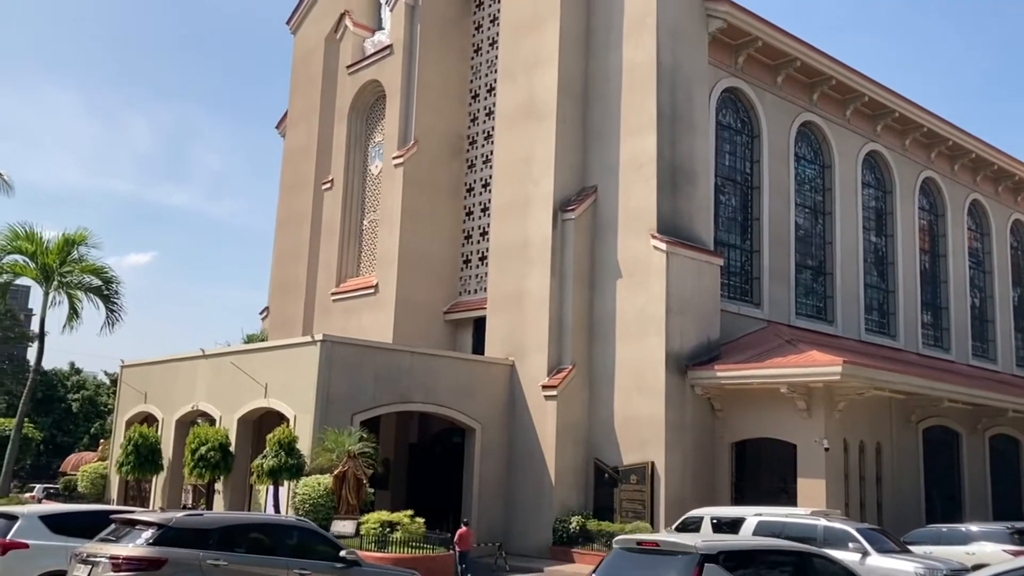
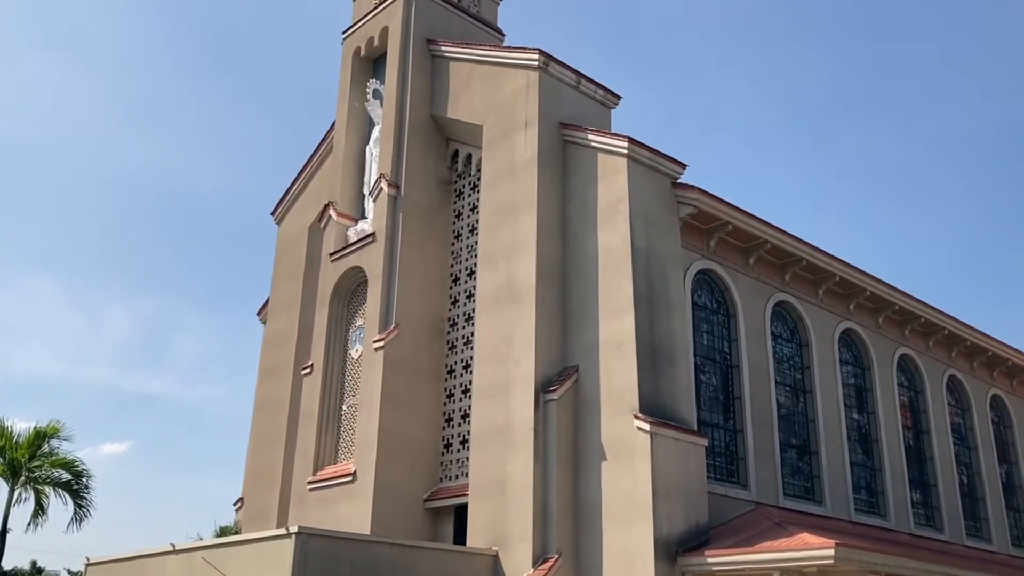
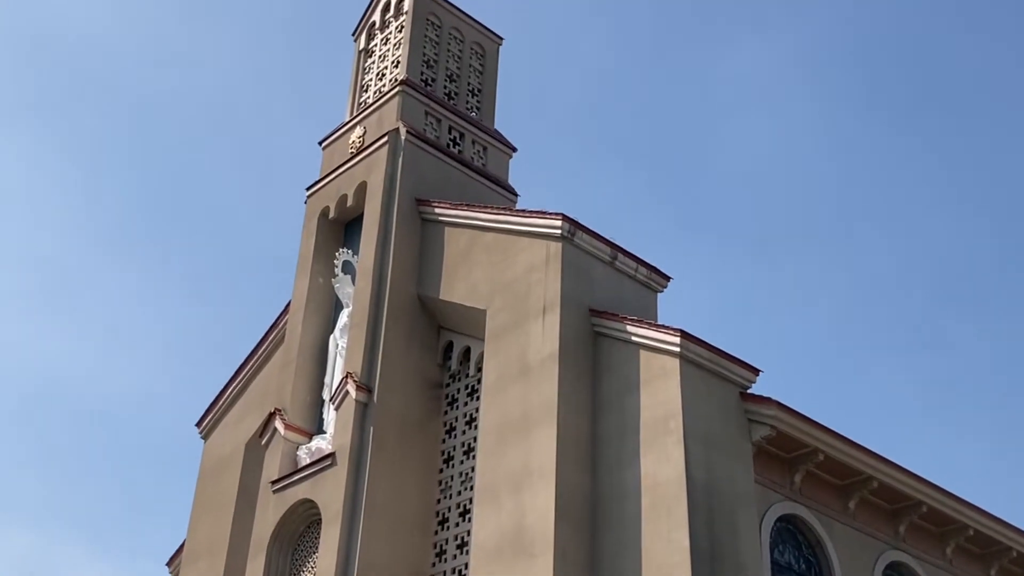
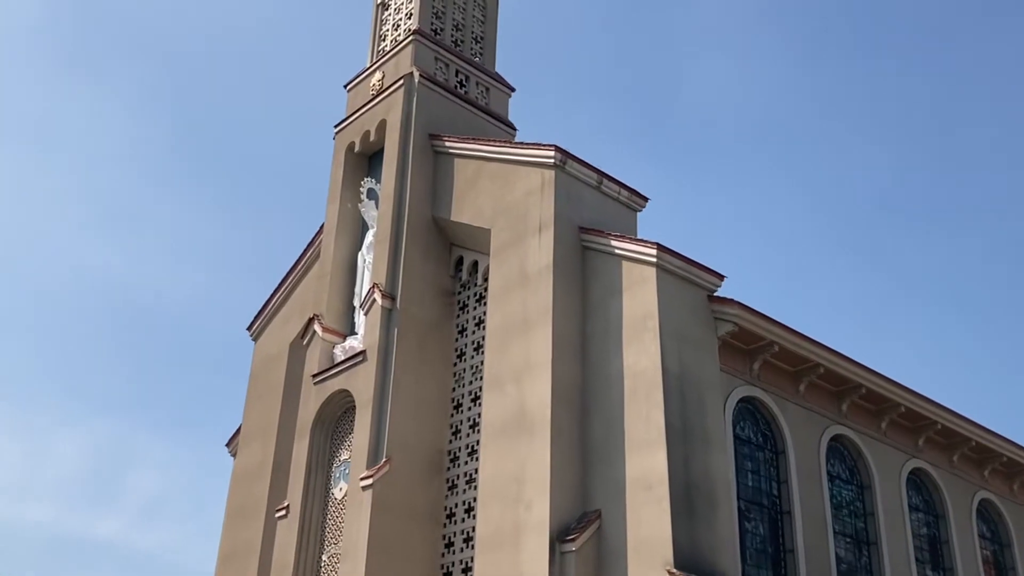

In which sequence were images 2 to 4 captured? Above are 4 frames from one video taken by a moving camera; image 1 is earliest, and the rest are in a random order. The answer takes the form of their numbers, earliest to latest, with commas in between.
2, 4, 3
